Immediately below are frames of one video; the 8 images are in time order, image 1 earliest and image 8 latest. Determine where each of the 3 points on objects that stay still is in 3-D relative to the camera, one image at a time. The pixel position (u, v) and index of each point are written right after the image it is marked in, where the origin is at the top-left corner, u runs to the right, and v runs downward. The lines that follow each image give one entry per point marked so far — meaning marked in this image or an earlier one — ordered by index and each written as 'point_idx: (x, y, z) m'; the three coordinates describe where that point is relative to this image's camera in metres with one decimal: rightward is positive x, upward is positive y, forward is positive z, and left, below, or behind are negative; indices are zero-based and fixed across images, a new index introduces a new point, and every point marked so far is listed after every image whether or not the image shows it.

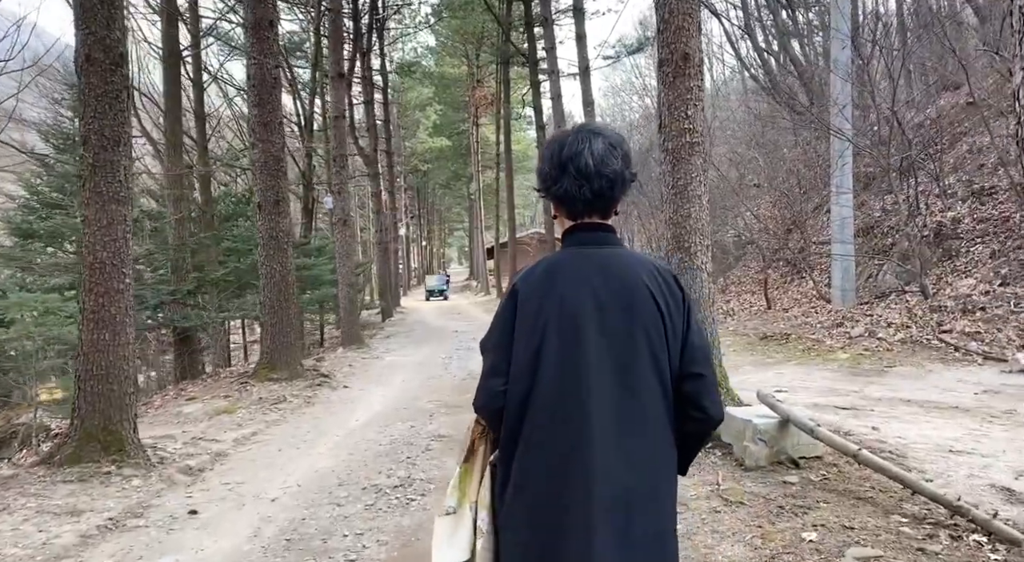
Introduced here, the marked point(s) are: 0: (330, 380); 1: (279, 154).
0: (-2.6, -1.4, +12.2) m
1: (-3.2, +1.8, +11.8) m
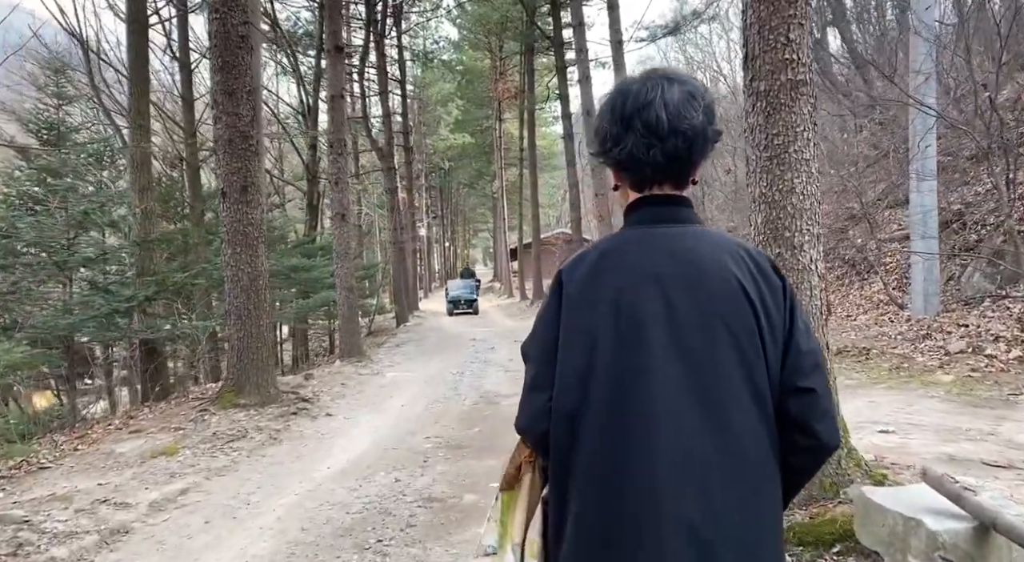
0: (-2.4, -1.4, +10.0) m
1: (-3.0, +1.7, +9.7) m
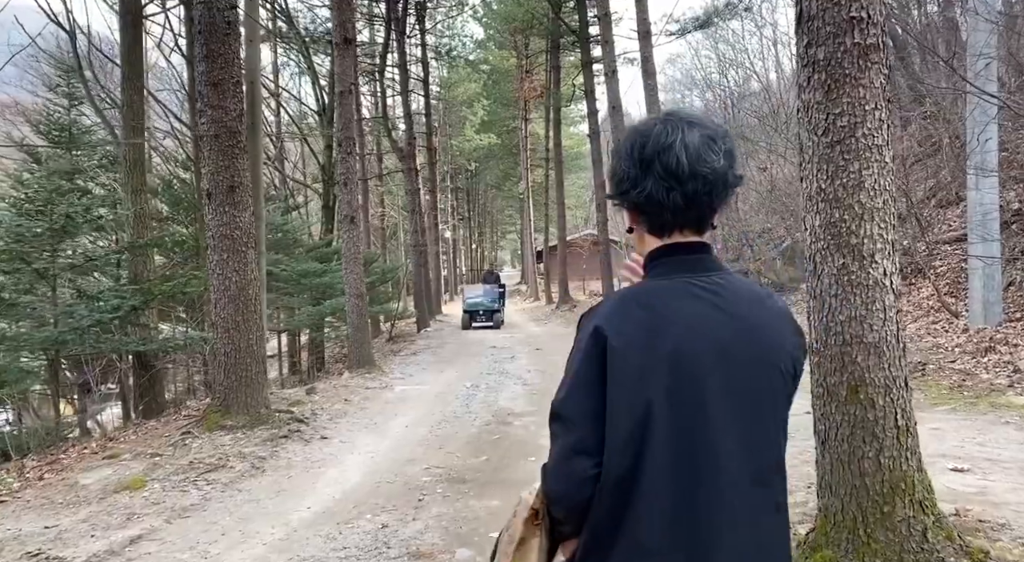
0: (-2.2, -1.5, +9.1) m
1: (-2.9, +1.6, +8.8) m
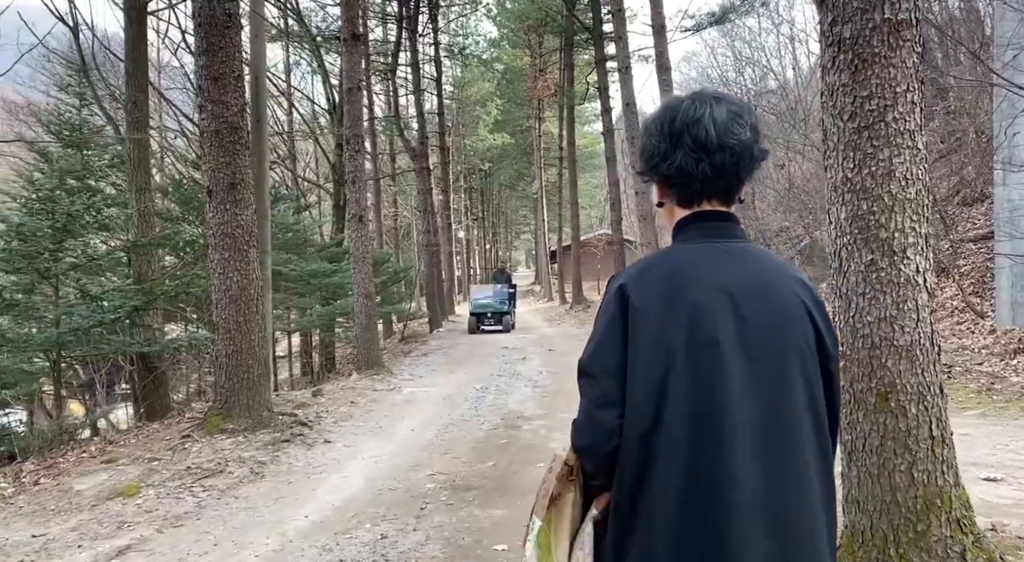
0: (-2.1, -1.5, +8.9) m
1: (-2.8, +1.6, +8.6) m
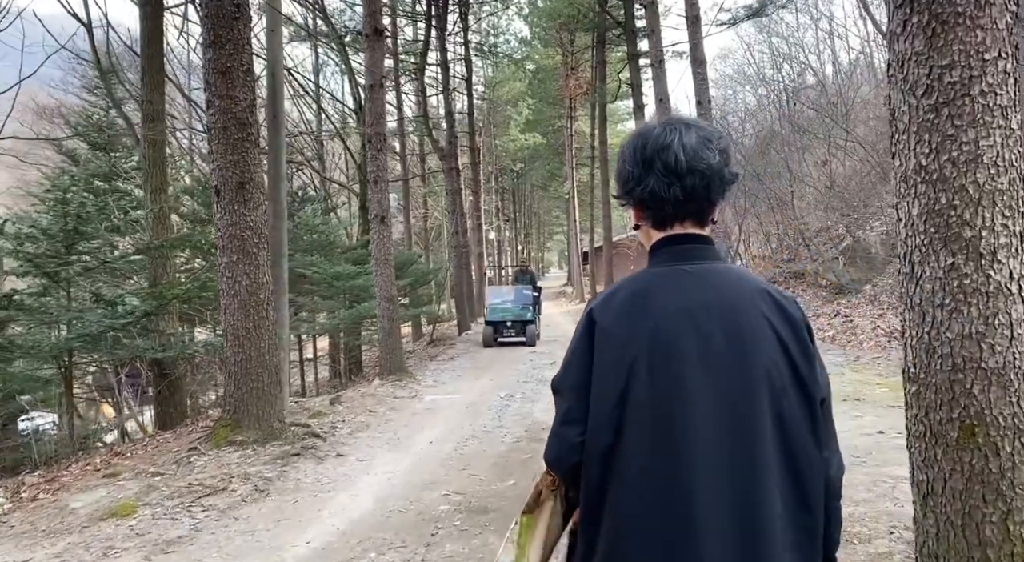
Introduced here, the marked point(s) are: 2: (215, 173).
0: (-1.9, -1.6, +8.5) m
1: (-2.5, +1.6, +8.2) m
2: (-2.8, +1.0, +8.2) m
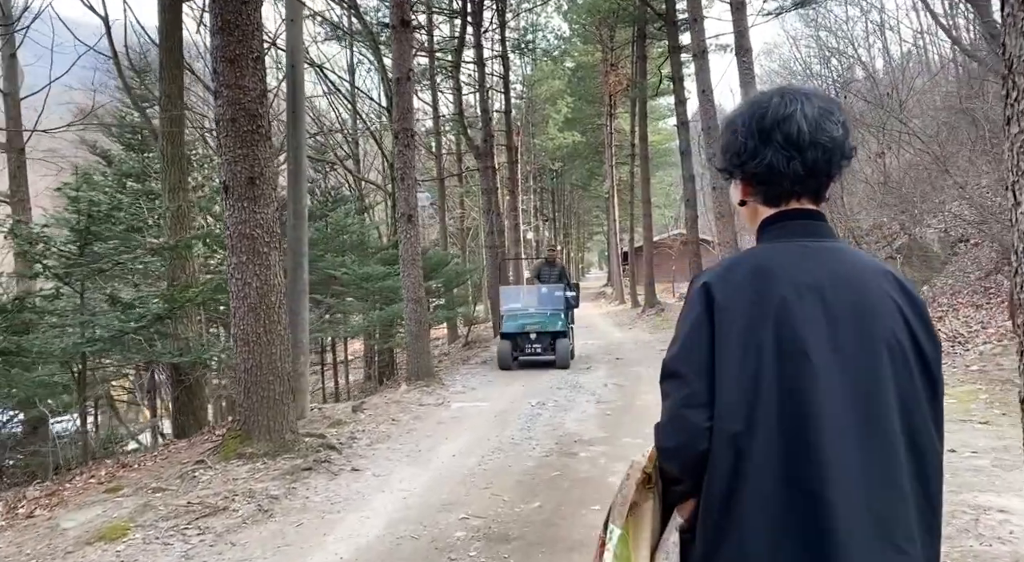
0: (-1.6, -1.6, +7.9) m
1: (-2.3, +1.6, +7.6) m
2: (-2.6, +1.0, +7.7) m
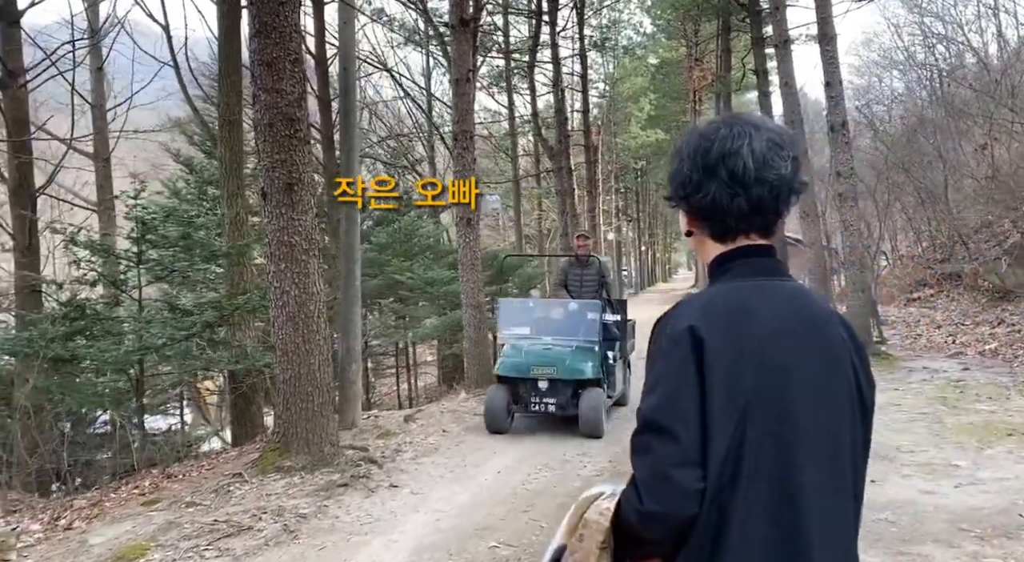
0: (-1.2, -1.7, +7.6) m
1: (-1.9, +1.5, +7.4) m
2: (-2.2, +0.9, +7.5) m
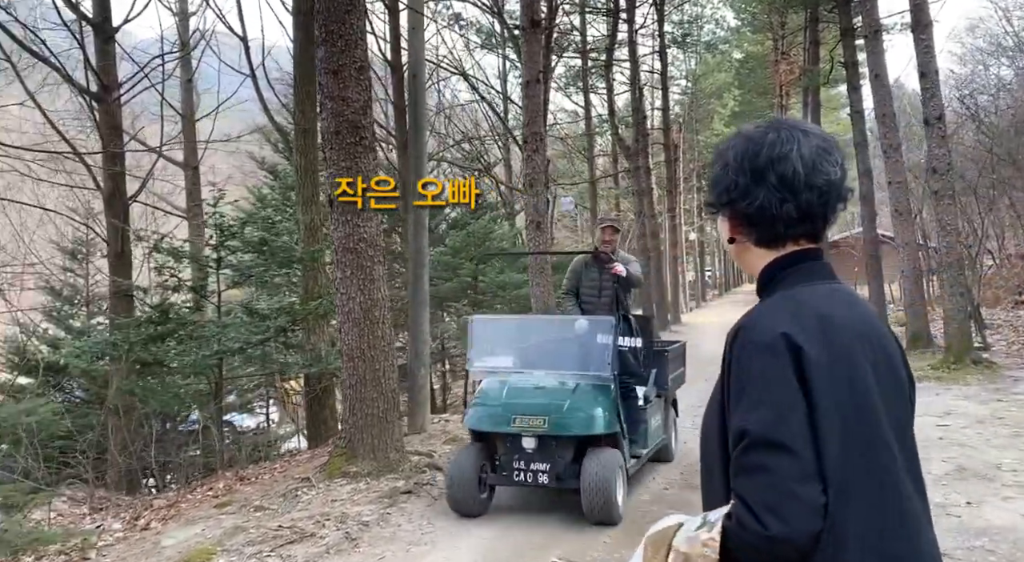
0: (-0.6, -1.7, +7.6) m
1: (-1.3, +1.4, +7.5) m
2: (-1.6, +0.9, +7.6) m
